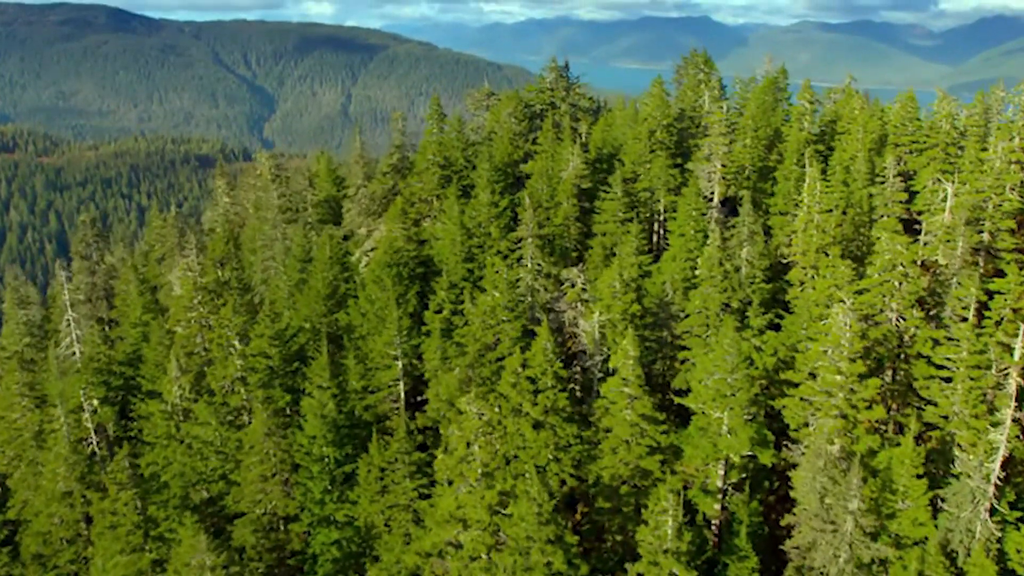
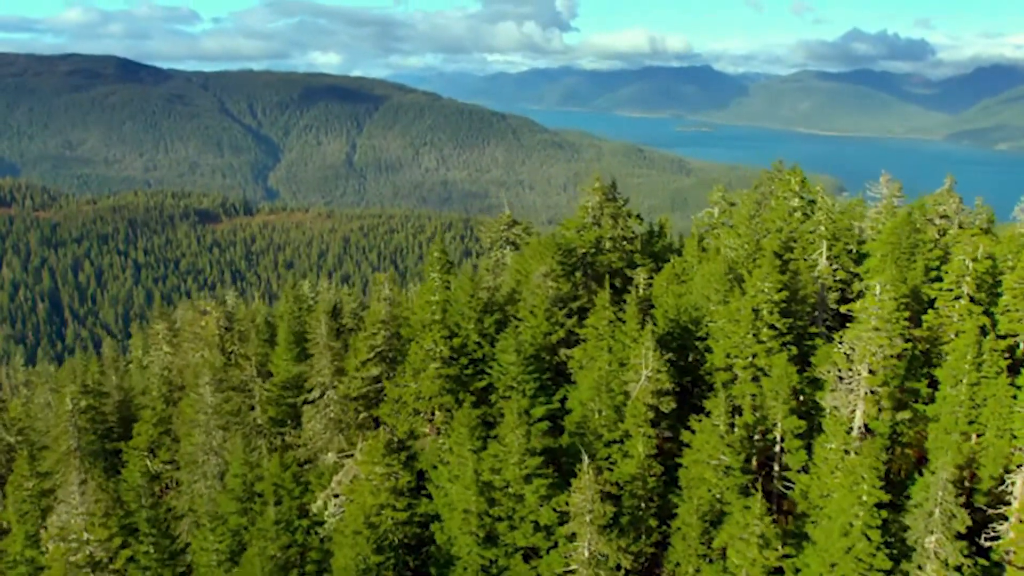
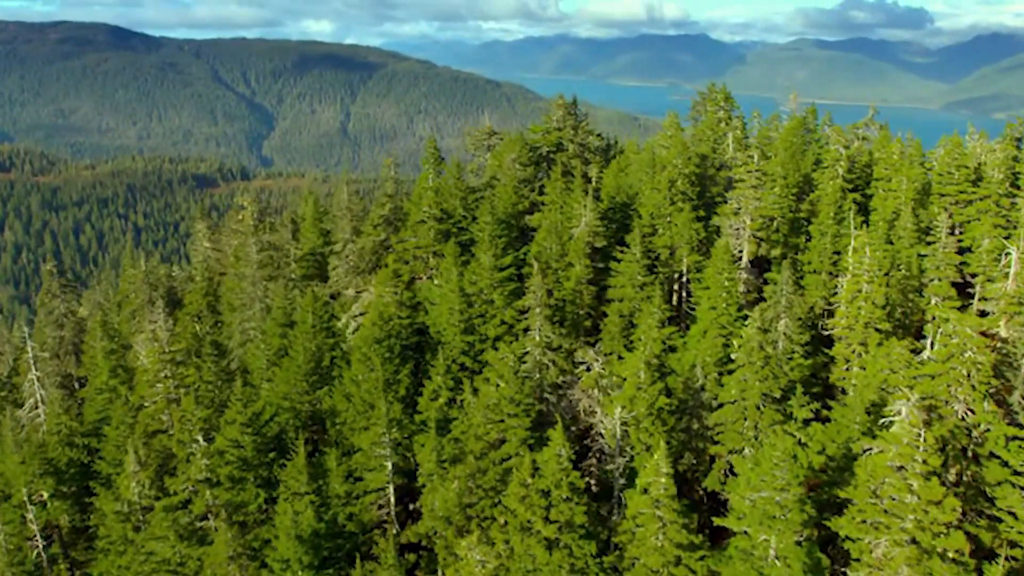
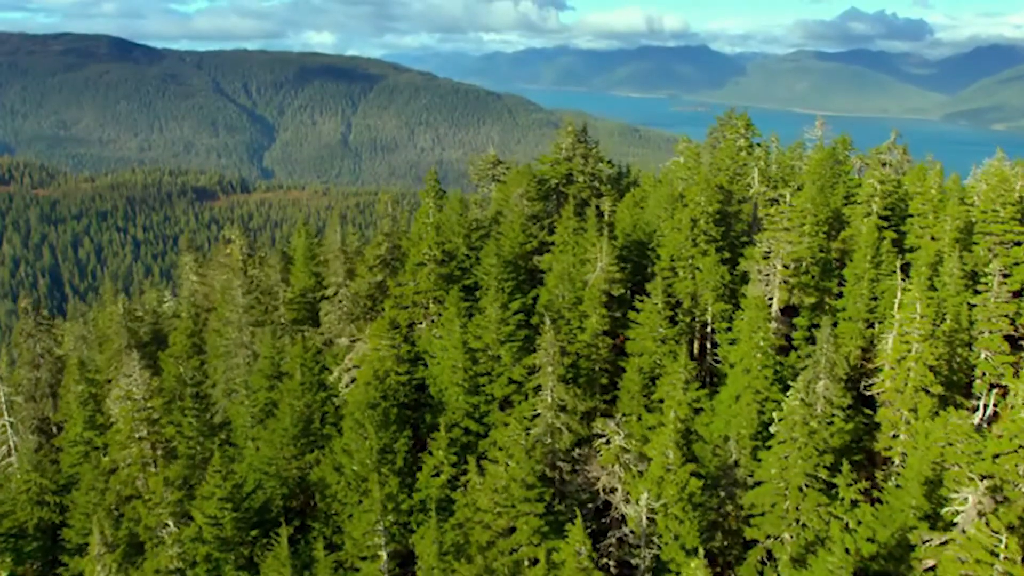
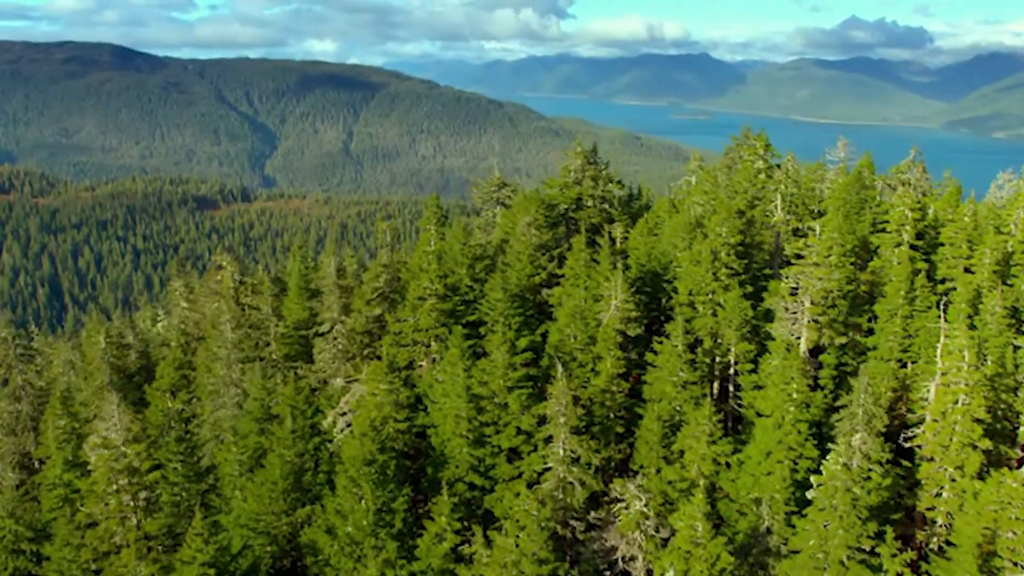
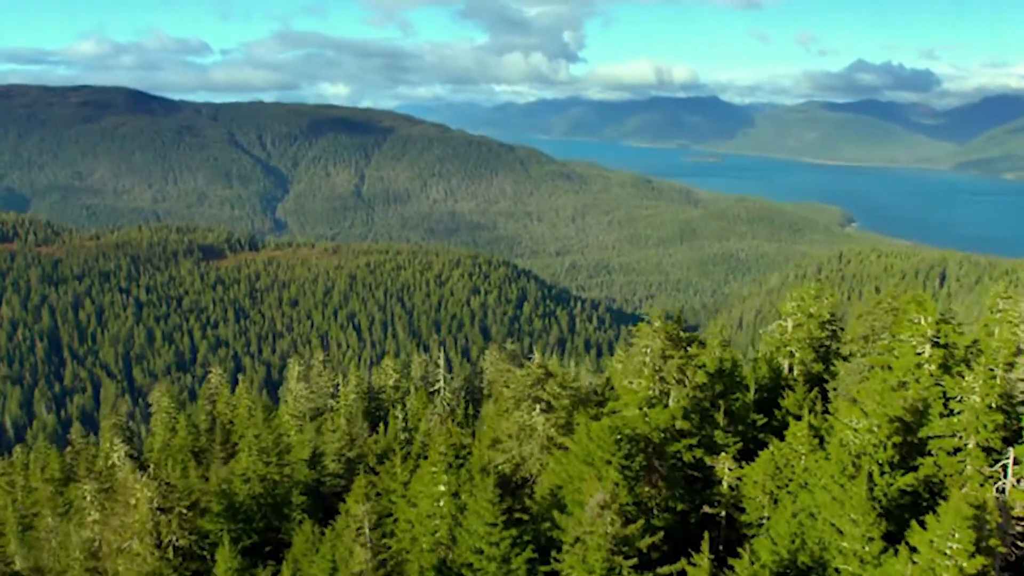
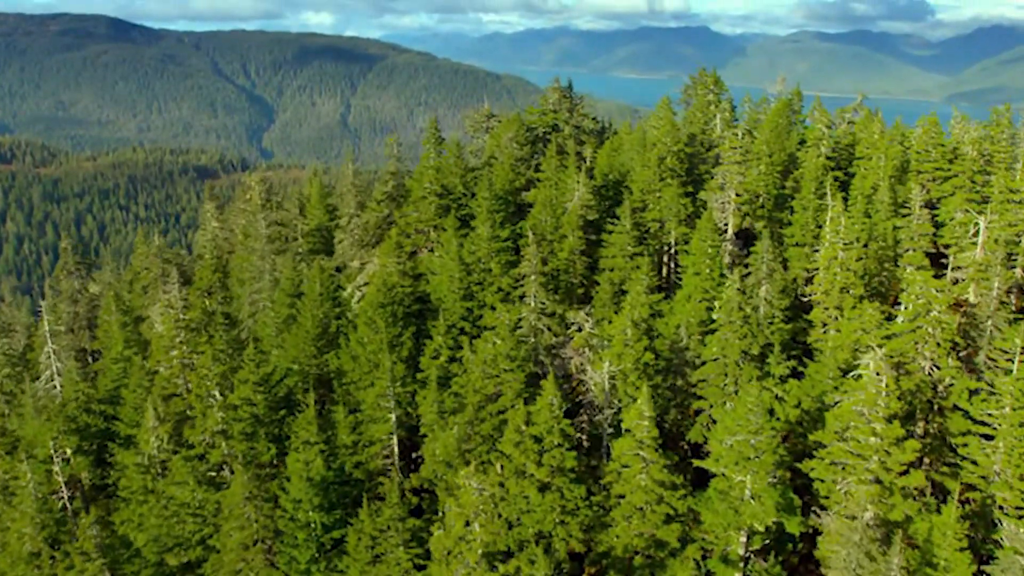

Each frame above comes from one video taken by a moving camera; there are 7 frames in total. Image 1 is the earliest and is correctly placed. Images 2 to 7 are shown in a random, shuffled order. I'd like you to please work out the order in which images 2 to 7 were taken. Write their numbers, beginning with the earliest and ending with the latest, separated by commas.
7, 3, 4, 5, 2, 6
